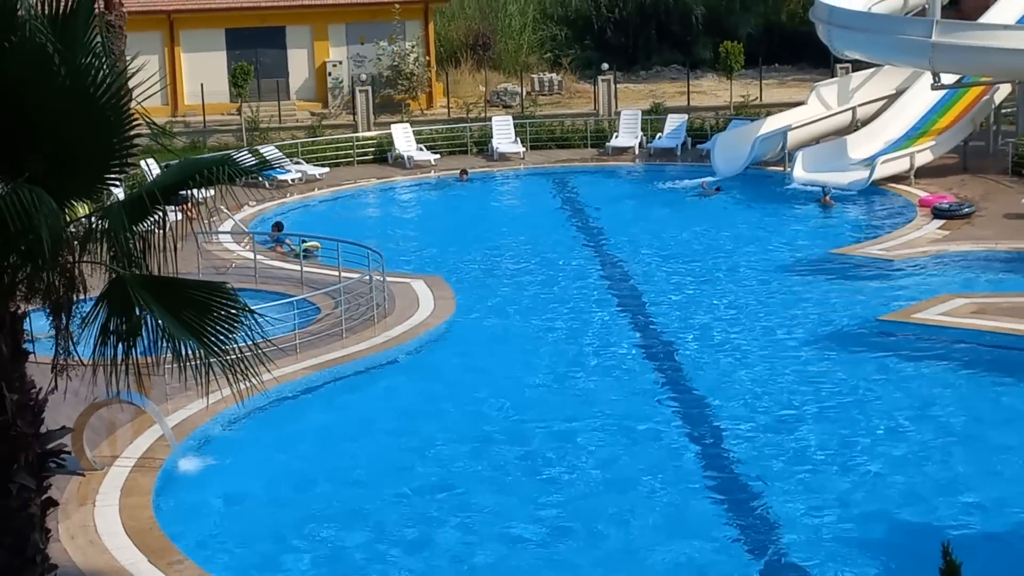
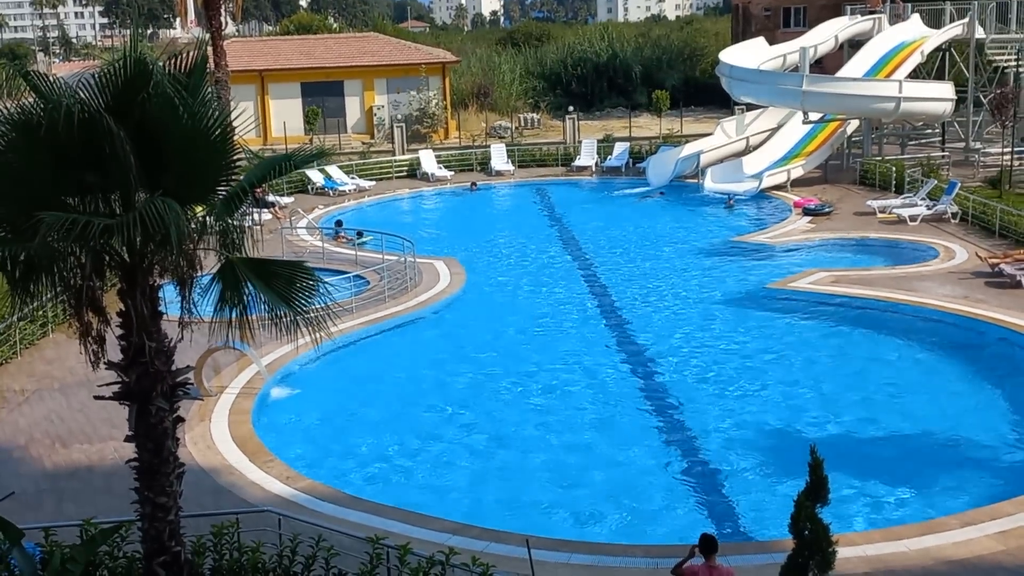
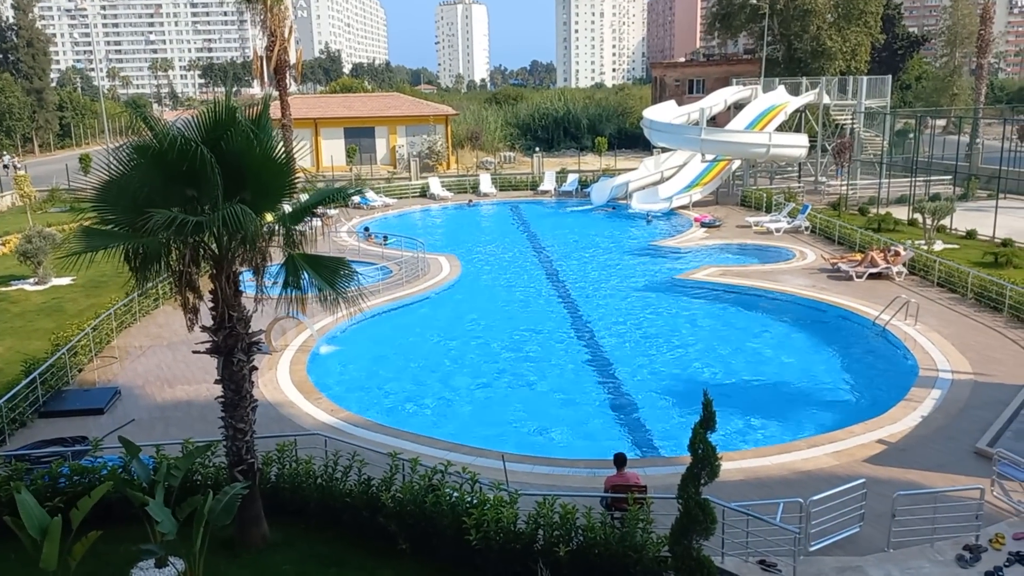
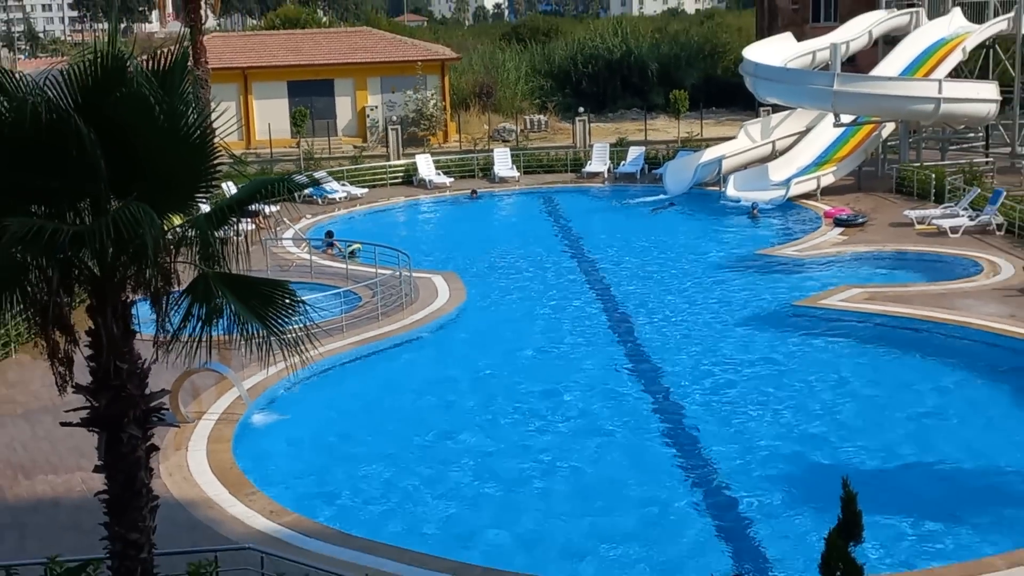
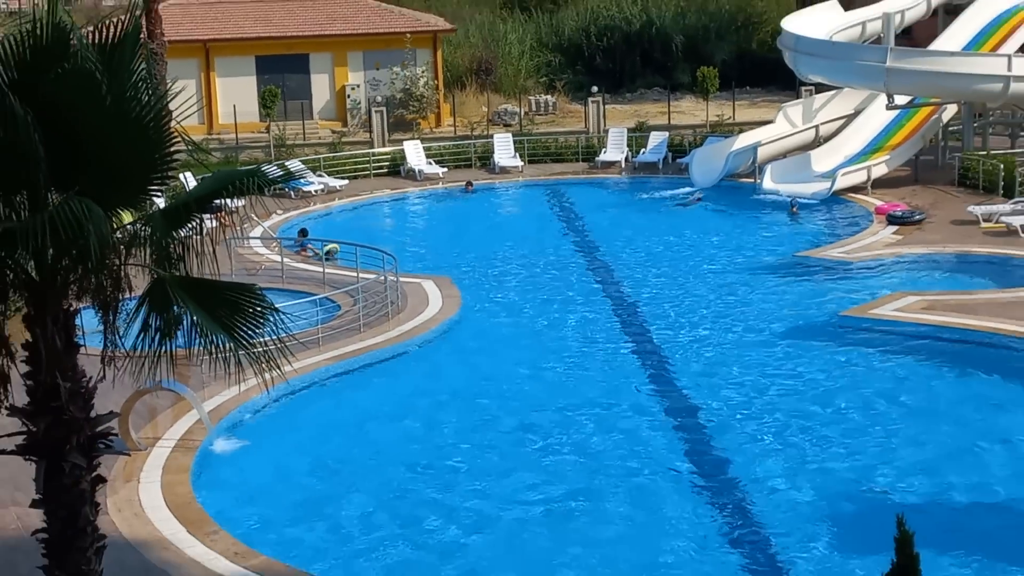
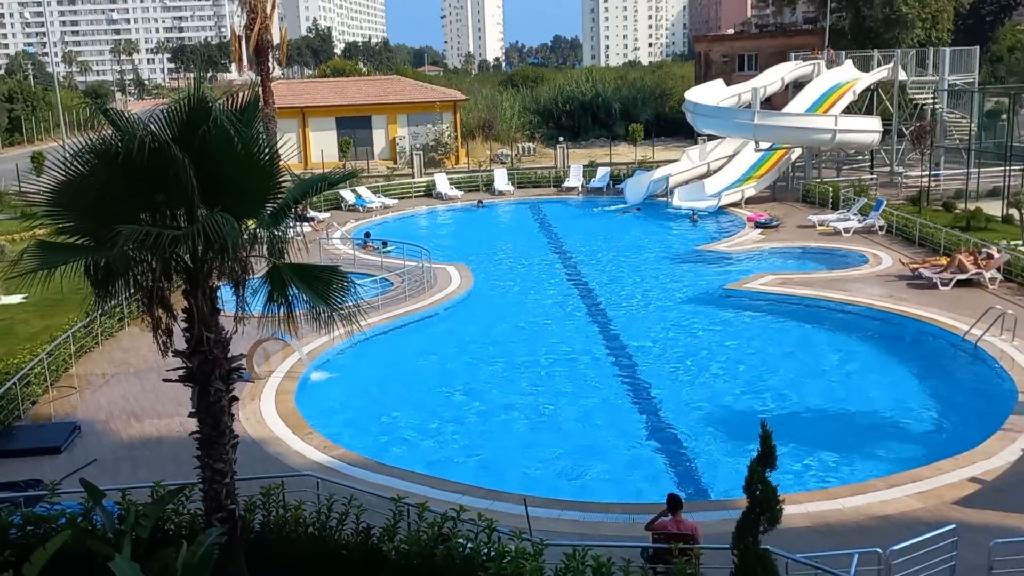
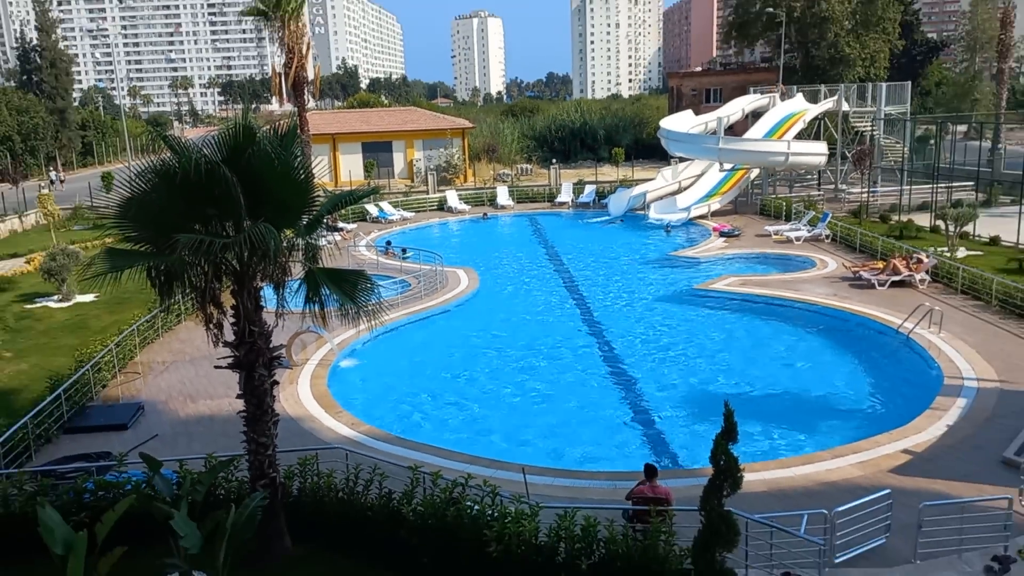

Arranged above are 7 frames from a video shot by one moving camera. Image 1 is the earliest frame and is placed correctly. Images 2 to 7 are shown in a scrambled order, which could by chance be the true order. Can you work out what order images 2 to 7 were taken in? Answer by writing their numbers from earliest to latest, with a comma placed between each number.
5, 4, 2, 6, 7, 3
